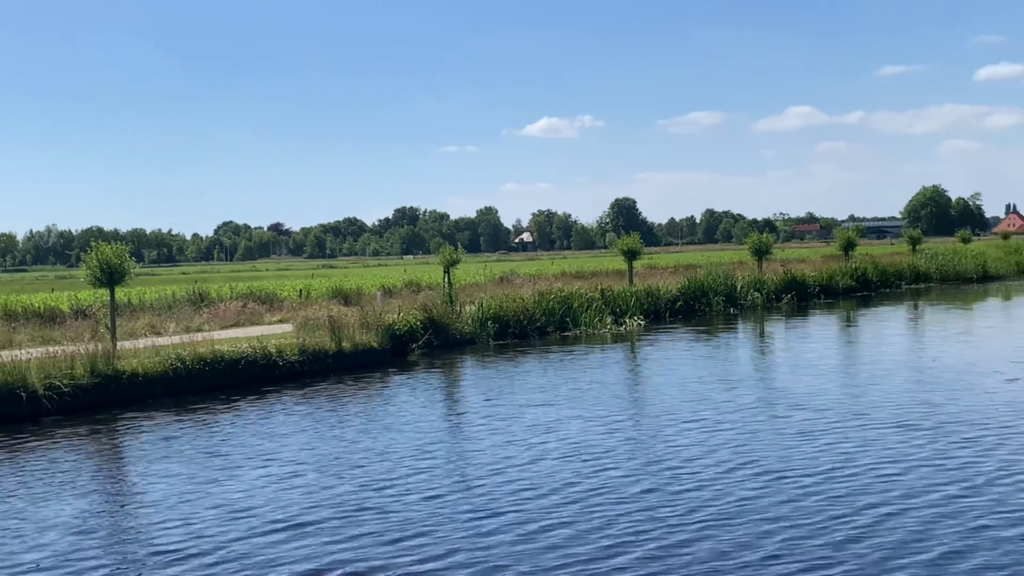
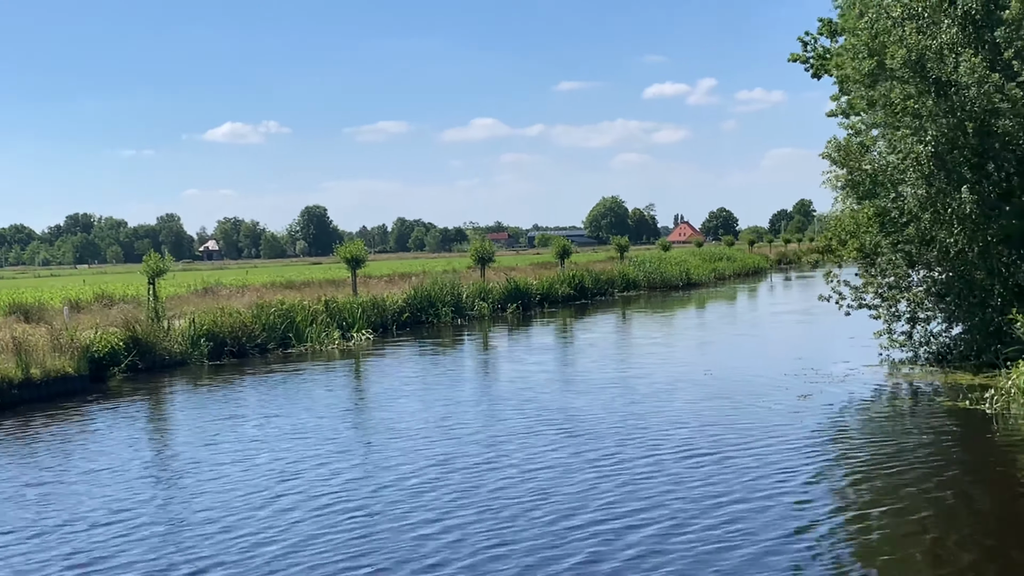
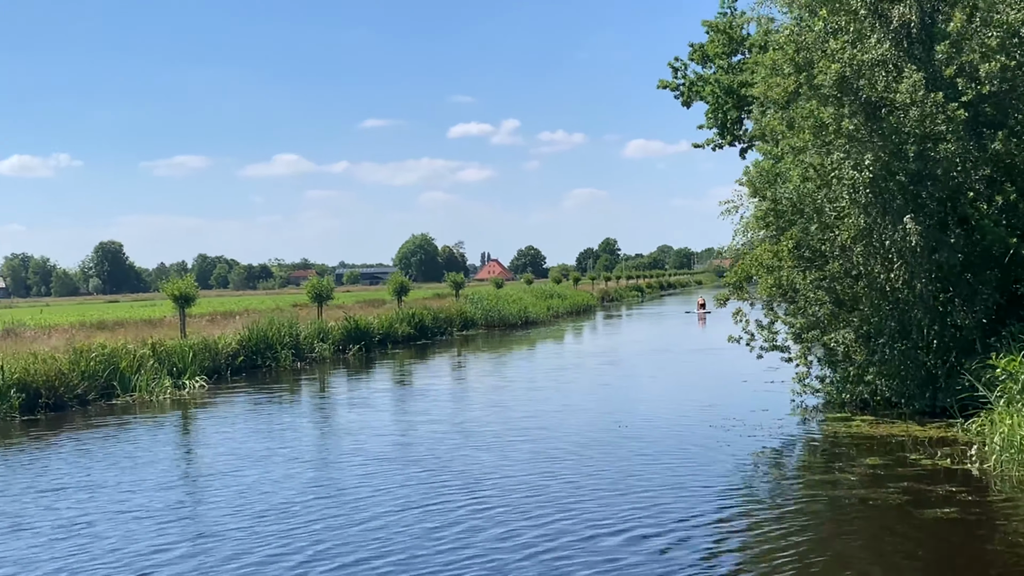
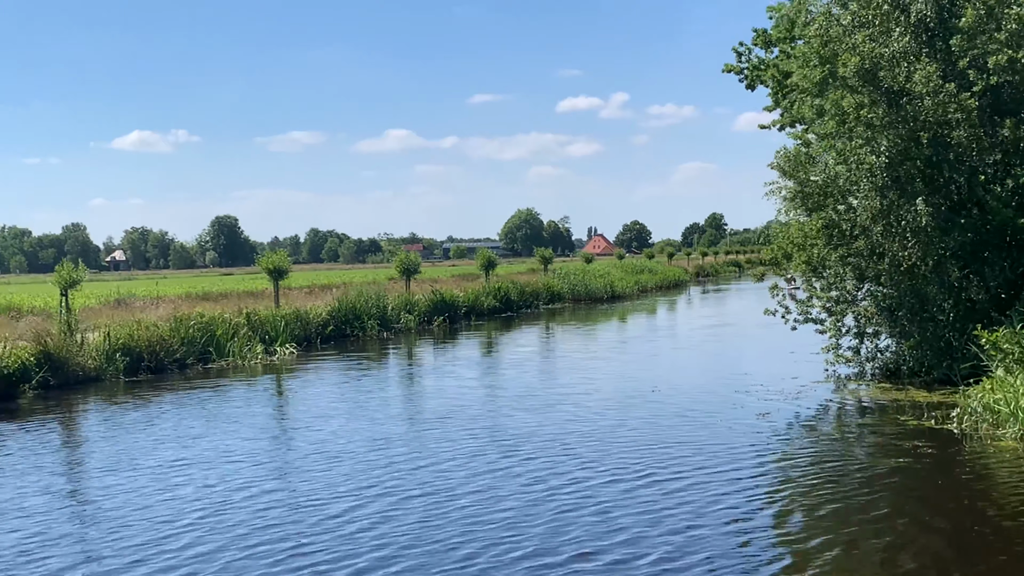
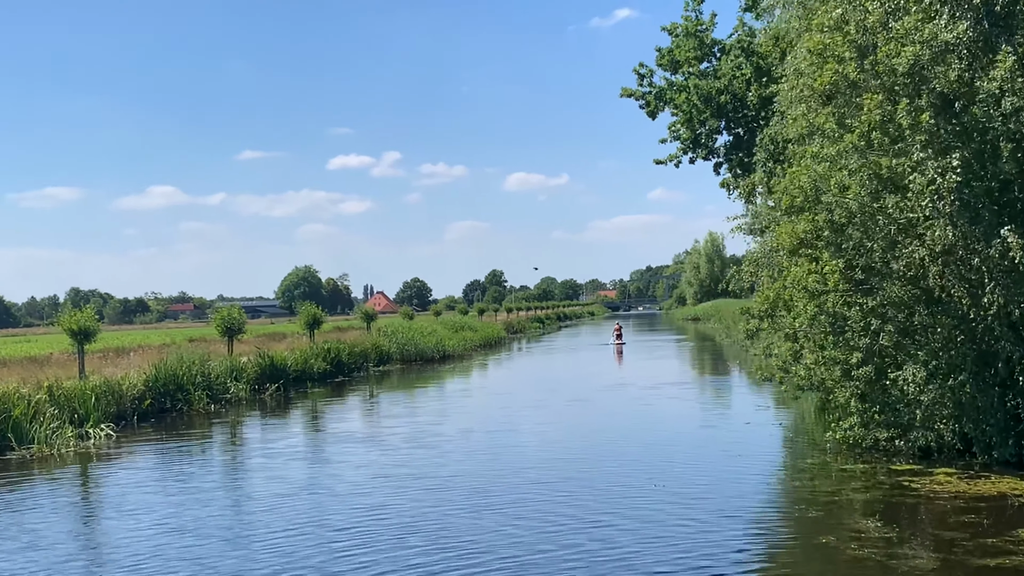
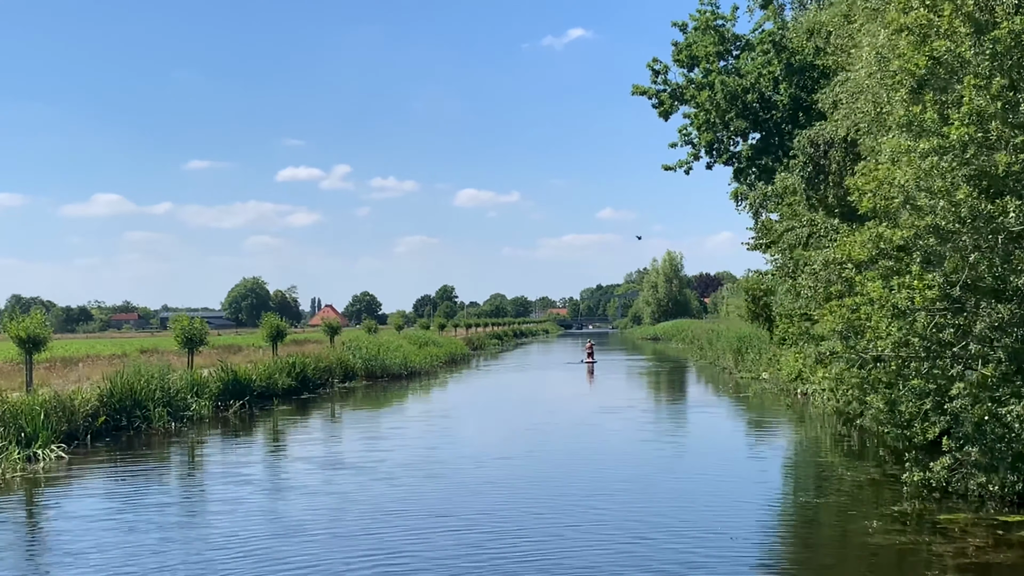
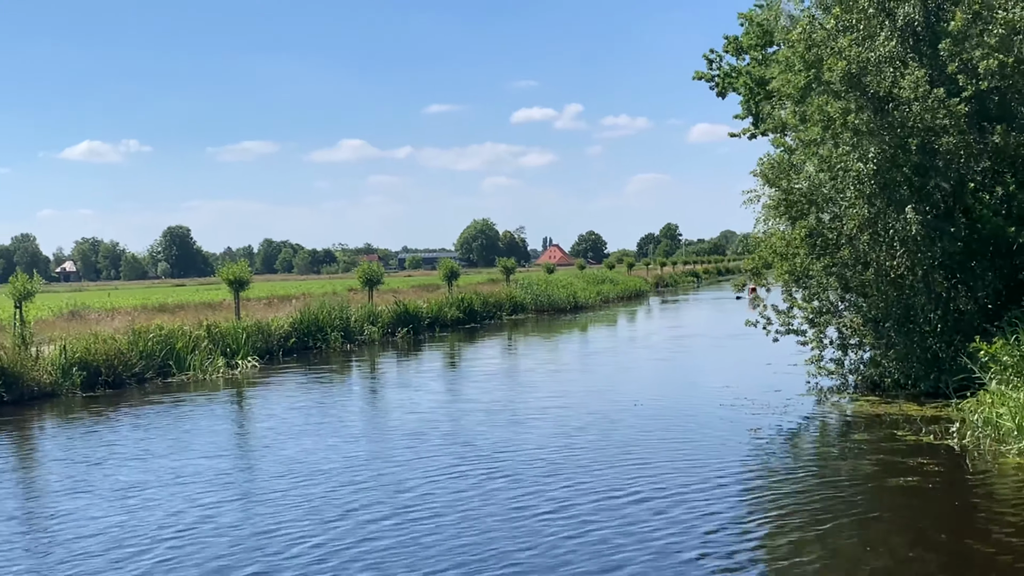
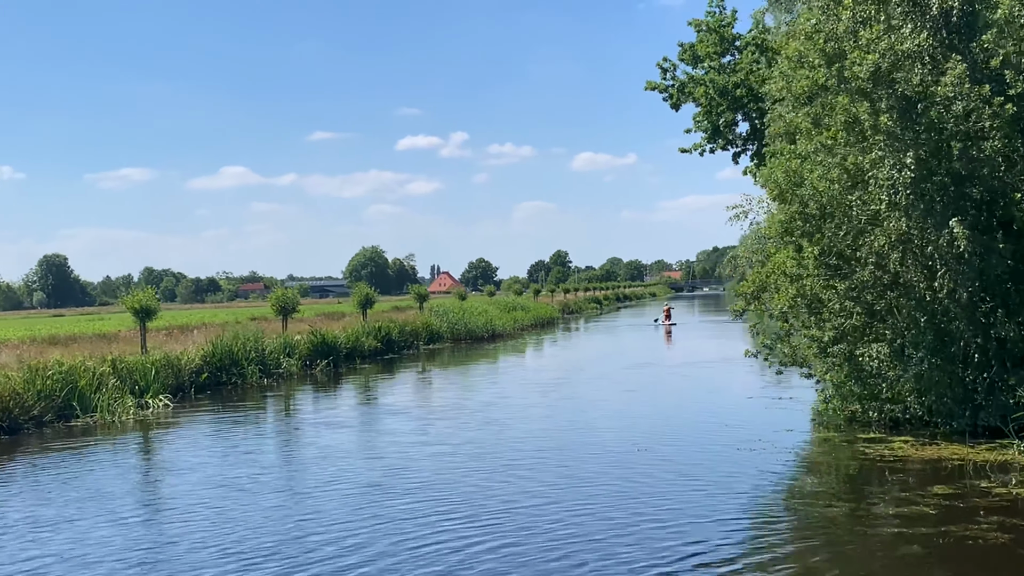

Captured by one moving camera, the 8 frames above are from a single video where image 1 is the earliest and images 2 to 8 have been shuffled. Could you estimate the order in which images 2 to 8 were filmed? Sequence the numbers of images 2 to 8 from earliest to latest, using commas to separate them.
2, 4, 7, 3, 8, 5, 6
